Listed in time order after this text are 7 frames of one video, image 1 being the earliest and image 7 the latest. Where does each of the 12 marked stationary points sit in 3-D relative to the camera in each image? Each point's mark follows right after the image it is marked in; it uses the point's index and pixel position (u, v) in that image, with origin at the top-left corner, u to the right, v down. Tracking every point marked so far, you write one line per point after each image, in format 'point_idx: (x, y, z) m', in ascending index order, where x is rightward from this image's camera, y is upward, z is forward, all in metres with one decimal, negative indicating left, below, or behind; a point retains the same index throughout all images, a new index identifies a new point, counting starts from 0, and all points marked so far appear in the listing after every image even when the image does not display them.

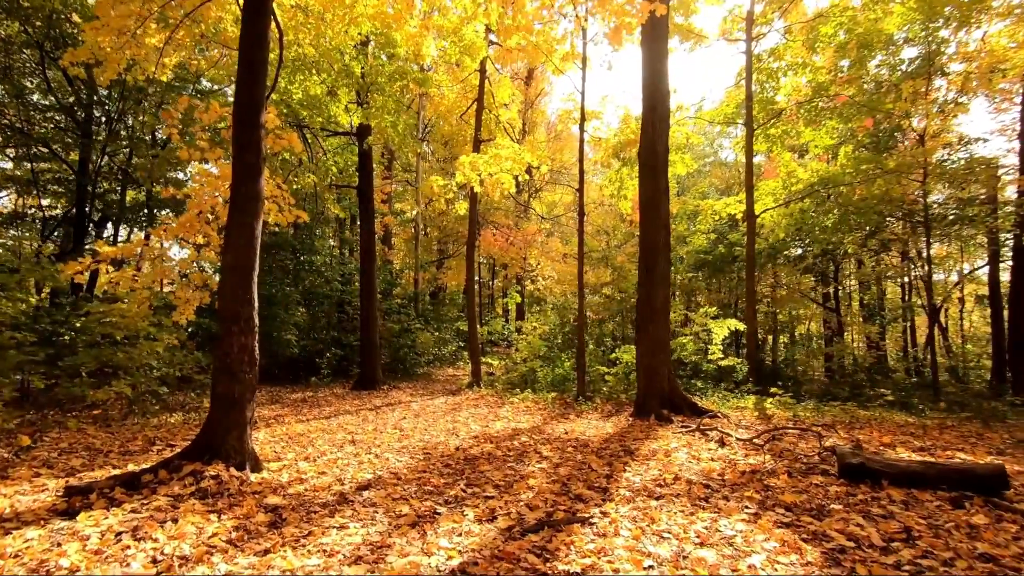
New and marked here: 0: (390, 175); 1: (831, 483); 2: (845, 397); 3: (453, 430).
0: (-4.7, +4.3, +18.0) m
1: (+2.7, -1.7, +4.0) m
2: (+7.8, -2.5, +11.0) m
3: (-0.8, -2.0, +6.5) m
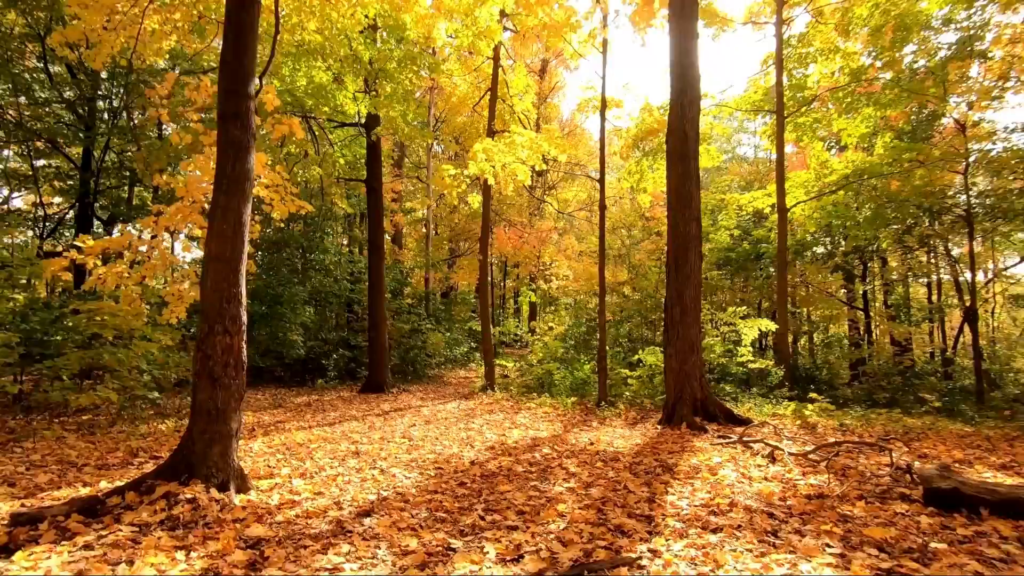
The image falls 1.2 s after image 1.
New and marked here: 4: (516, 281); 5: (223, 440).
0: (-4.2, +4.3, +17.5) m
1: (+2.9, -1.6, +3.4) m
2: (+8.1, -2.5, +10.2) m
3: (-0.6, -1.9, +6.0) m
4: (+0.2, +0.3, +19.0) m
5: (-2.2, -1.1, +3.5) m
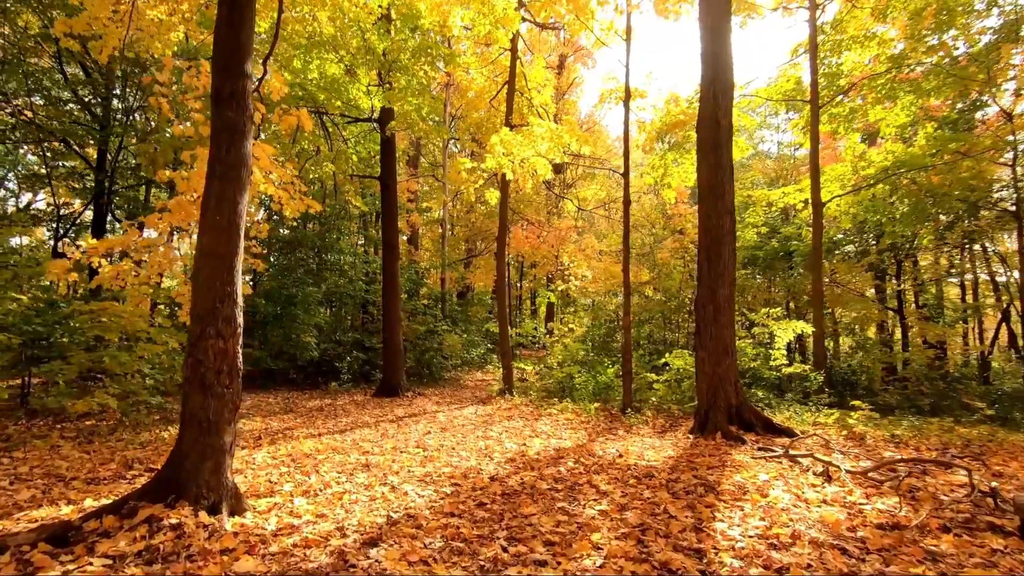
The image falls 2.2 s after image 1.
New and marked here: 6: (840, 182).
0: (-3.5, +4.3, +17.3) m
1: (+3.1, -1.6, +2.9) m
2: (+8.5, -2.5, +9.5) m
3: (-0.3, -1.9, +5.5) m
4: (+0.9, +0.3, +18.6) m
5: (-2.0, -1.1, +3.1) m
6: (+8.4, +2.7, +11.8) m
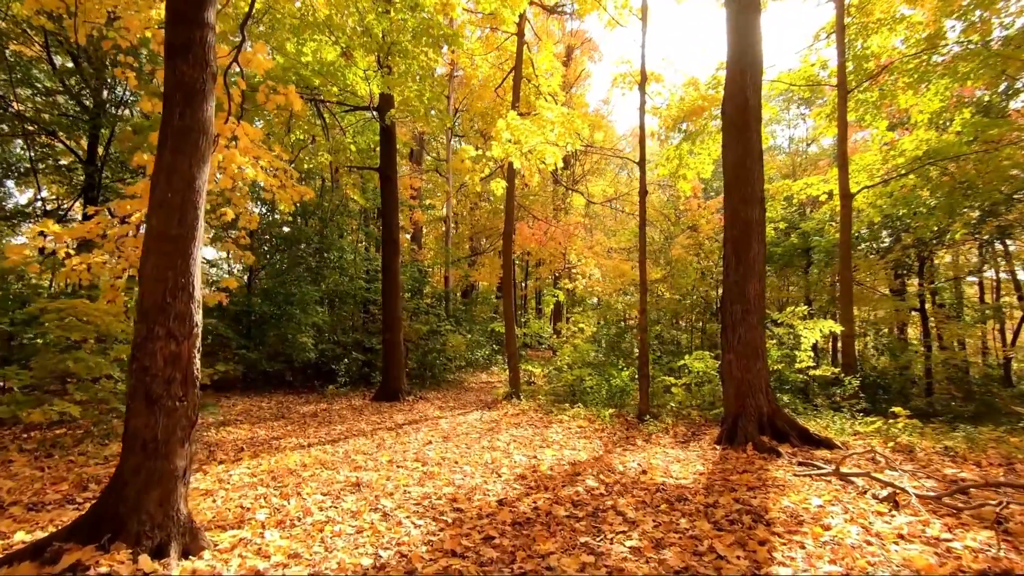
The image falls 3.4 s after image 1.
0: (-3.3, +4.3, +16.7) m
1: (+3.2, -1.5, +2.2) m
2: (+8.7, -2.4, +8.8) m
3: (-0.2, -1.9, +5.0) m
4: (+1.1, +0.3, +18.0) m
5: (-1.9, -1.1, +2.6) m
6: (+8.6, +2.8, +11.2) m
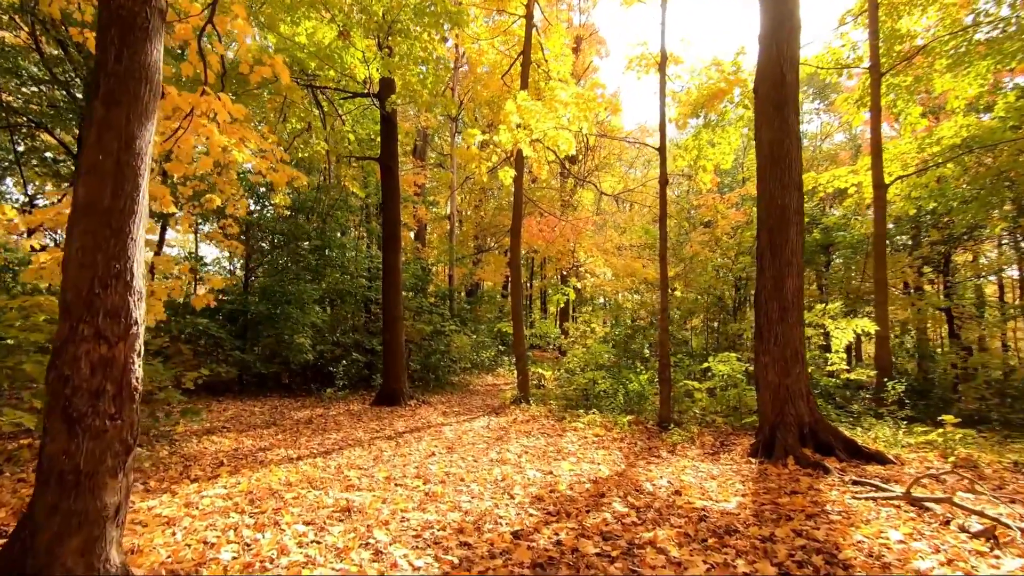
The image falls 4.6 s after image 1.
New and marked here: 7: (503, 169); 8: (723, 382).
0: (-3.1, +4.4, +16.1) m
1: (+3.3, -1.5, +1.6) m
2: (+8.8, -2.4, +8.1) m
3: (-0.1, -1.8, +4.4) m
4: (+1.3, +0.3, +17.4) m
5: (-1.8, -1.0, +2.0) m
6: (+8.8, +2.8, +10.5) m
7: (-0.2, +2.4, +9.8) m
8: (+3.7, -1.6, +8.1) m
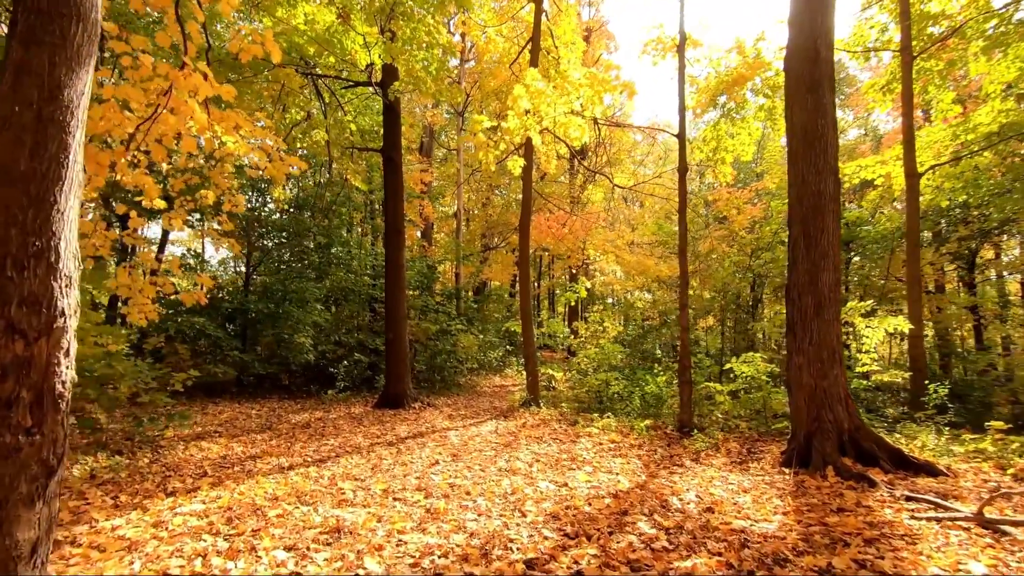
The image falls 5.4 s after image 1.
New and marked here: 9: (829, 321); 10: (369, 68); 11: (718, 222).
0: (-2.8, +4.4, +15.8) m
1: (+3.3, -1.4, +1.1) m
2: (+9.0, -2.3, +7.6) m
3: (0.0, -1.8, +3.9) m
4: (+1.6, +0.4, +16.9) m
5: (-1.8, -1.0, +1.6) m
6: (+9.0, +2.9, +9.9) m
7: (0.0, +2.5, +9.4) m
8: (+3.8, -1.6, +7.6) m
9: (+3.5, -0.3, +5.1) m
10: (-2.7, +4.1, +8.8) m
11: (+5.3, +1.7, +12.1) m
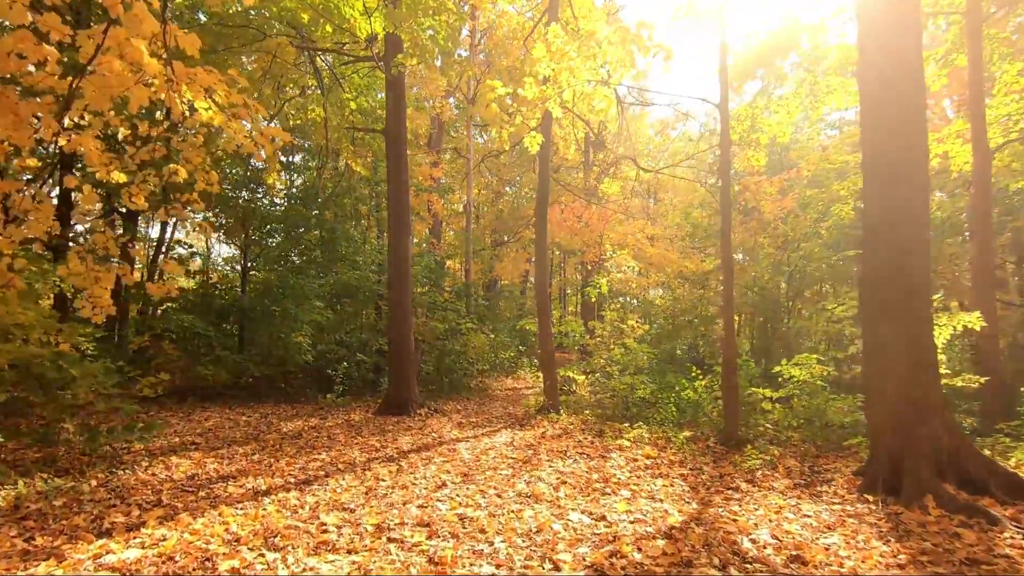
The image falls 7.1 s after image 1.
0: (-2.4, +4.5, +15.0) m
1: (+3.5, -1.3, +0.2) m
2: (+9.2, -2.2, +6.5) m
3: (+0.2, -1.7, +3.1) m
4: (+2.1, +0.5, +16.1) m
5: (-1.6, -0.8, +0.8) m
6: (+9.2, +3.0, +8.9) m
7: (+0.2, +2.6, +8.5) m
8: (+4.1, -1.5, +6.7) m
9: (+3.7, -0.2, +4.2) m
10: (-2.4, +4.2, +8.1) m
11: (+5.7, +1.9, +11.1) m
